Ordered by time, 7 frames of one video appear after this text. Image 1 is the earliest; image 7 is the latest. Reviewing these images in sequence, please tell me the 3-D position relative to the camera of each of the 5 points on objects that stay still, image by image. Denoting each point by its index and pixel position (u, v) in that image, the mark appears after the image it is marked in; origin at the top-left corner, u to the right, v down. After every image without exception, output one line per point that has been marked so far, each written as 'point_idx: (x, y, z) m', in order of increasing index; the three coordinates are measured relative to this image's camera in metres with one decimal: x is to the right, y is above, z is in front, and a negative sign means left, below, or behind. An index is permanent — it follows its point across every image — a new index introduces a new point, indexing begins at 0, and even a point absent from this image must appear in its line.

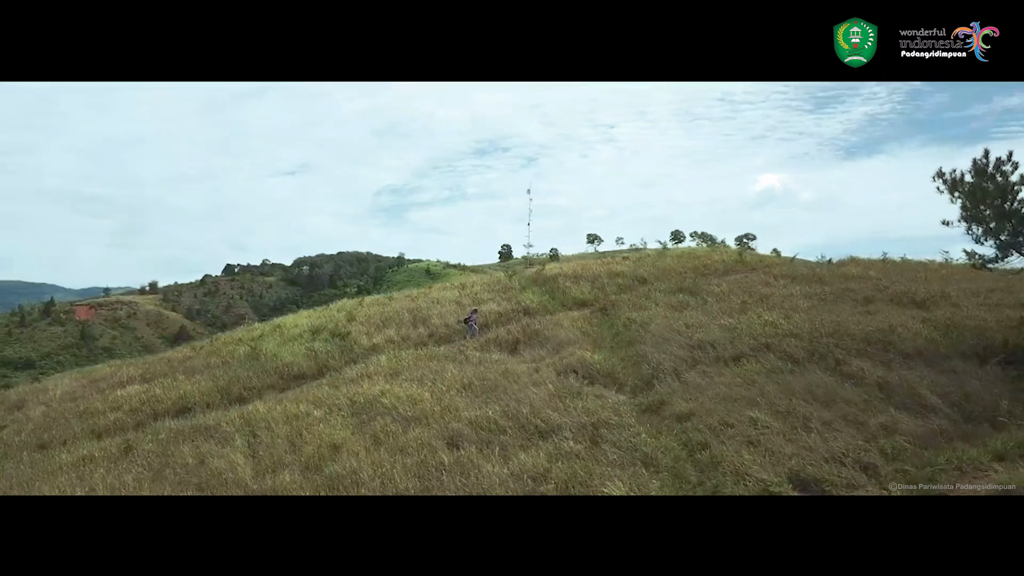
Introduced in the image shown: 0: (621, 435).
0: (+0.7, -1.0, +5.3) m
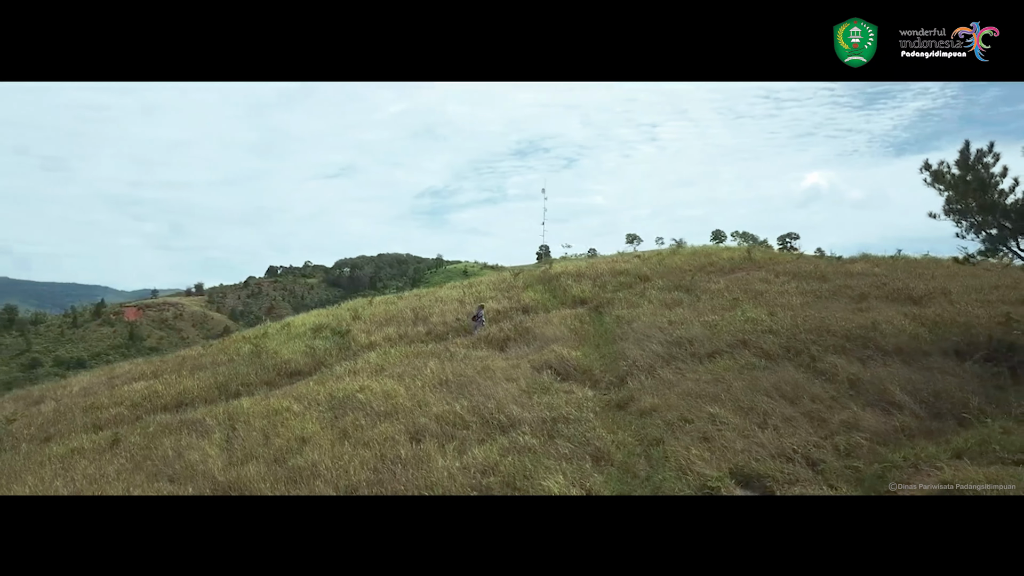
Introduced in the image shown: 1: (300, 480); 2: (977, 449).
0: (+0.5, -1.0, +5.3) m
1: (-1.4, -1.3, +5.2) m
2: (+2.8, -1.0, +4.7) m
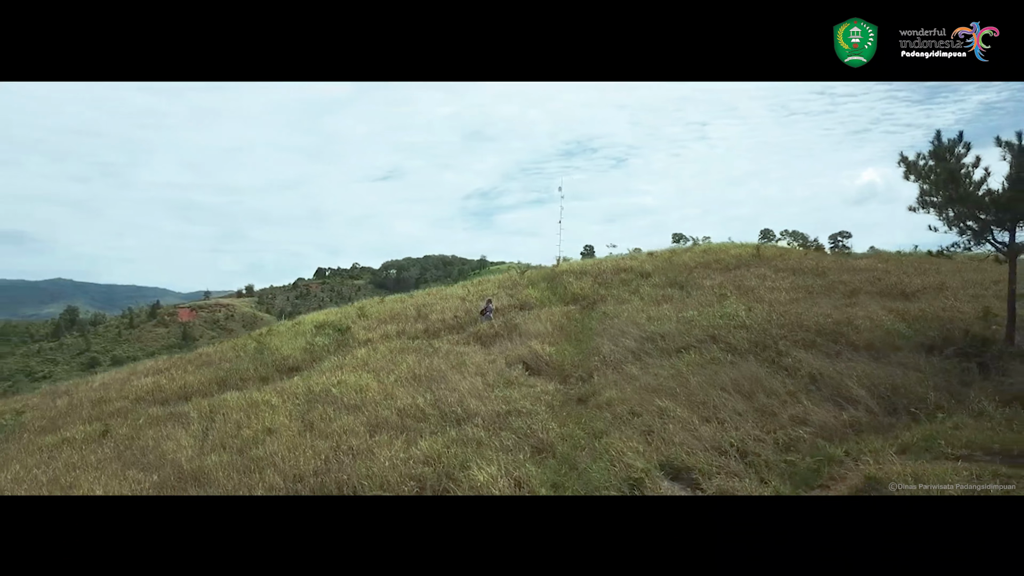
0: (+0.1, -0.9, +5.3) m
1: (-1.8, -1.3, +5.4) m
2: (+2.4, -0.9, +4.6) m
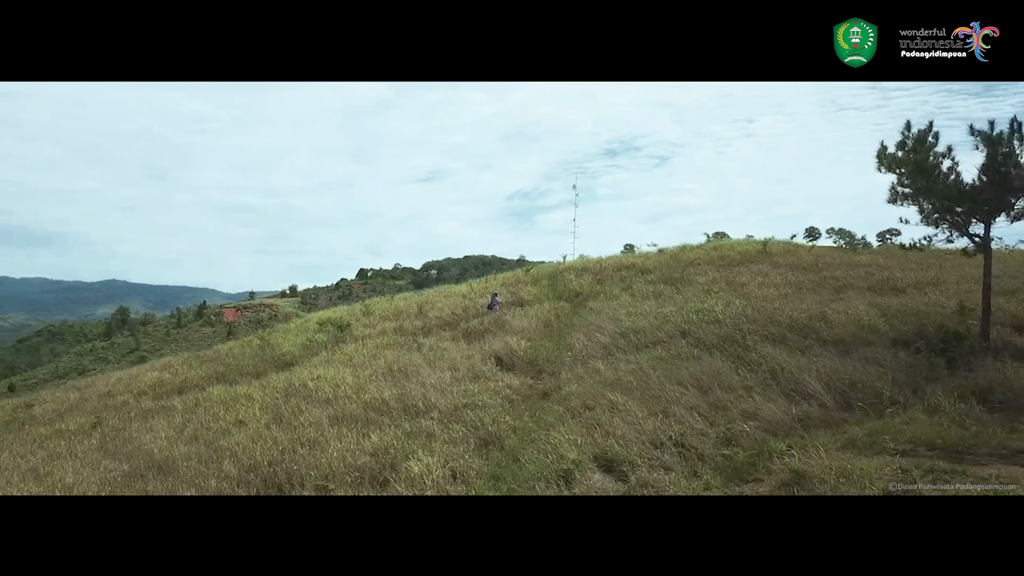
0: (-0.2, -0.9, +5.4) m
1: (-2.1, -1.2, +5.5) m
2: (+2.1, -0.9, +4.5) m
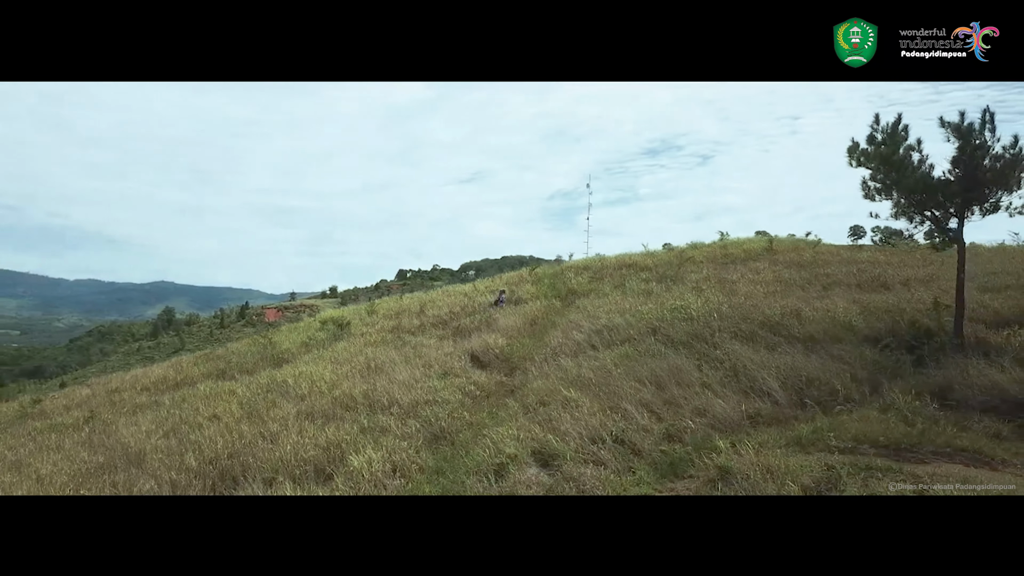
0: (-0.5, -0.9, +5.4) m
1: (-2.4, -1.2, +5.7) m
2: (+1.7, -0.8, +4.4) m
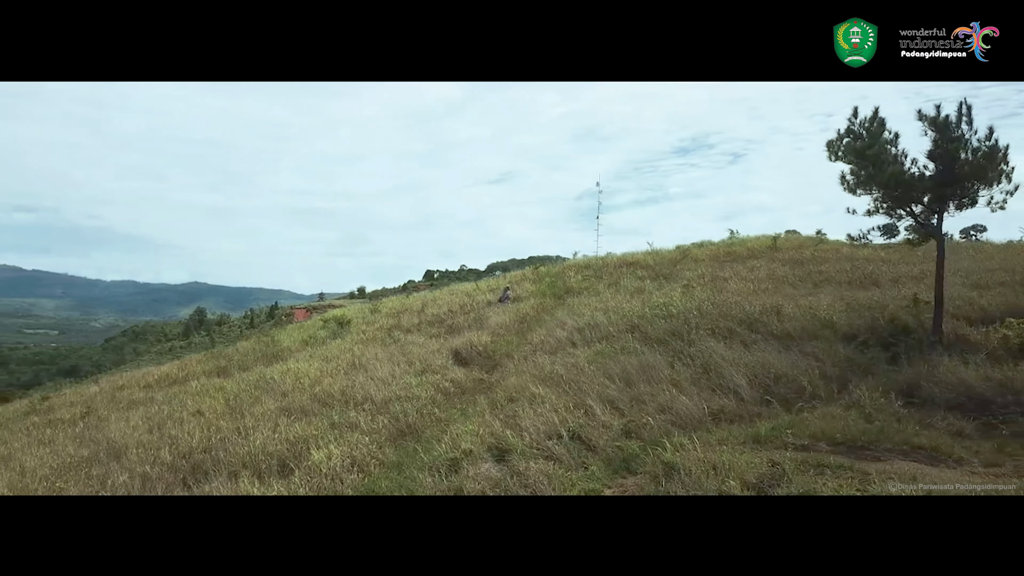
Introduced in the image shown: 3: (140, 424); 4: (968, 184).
0: (-0.7, -0.8, +5.5) m
1: (-2.6, -1.2, +5.8) m
2: (+1.4, -0.8, +4.4) m
3: (-3.2, -1.2, +6.7) m
4: (+3.2, +0.7, +5.4) m
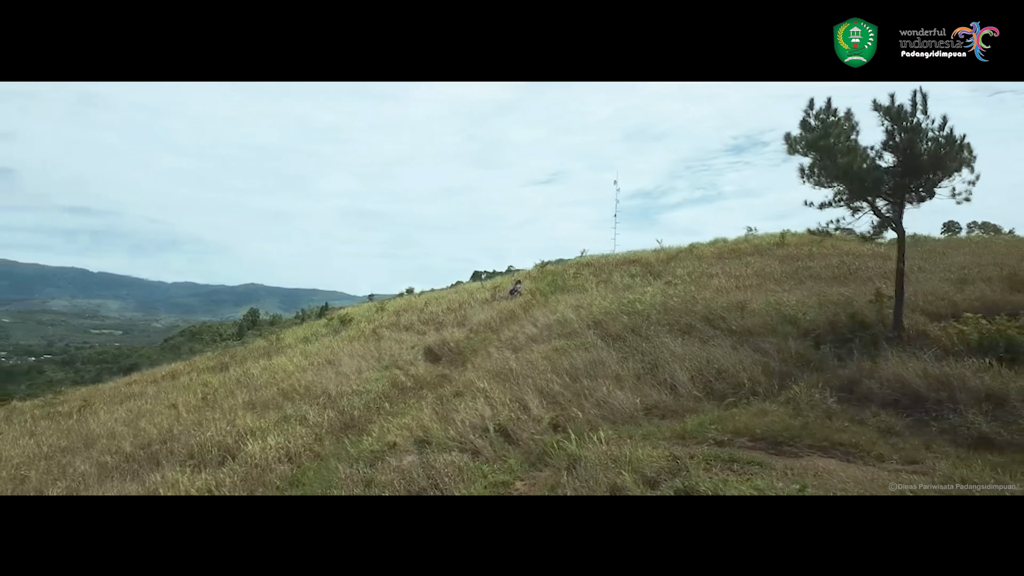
0: (-1.1, -0.8, +5.5) m
1: (-2.9, -1.2, +6.0) m
2: (+1.0, -0.8, +4.3) m
3: (-3.5, -1.2, +7.0) m
4: (+2.8, +0.8, +5.2) m
